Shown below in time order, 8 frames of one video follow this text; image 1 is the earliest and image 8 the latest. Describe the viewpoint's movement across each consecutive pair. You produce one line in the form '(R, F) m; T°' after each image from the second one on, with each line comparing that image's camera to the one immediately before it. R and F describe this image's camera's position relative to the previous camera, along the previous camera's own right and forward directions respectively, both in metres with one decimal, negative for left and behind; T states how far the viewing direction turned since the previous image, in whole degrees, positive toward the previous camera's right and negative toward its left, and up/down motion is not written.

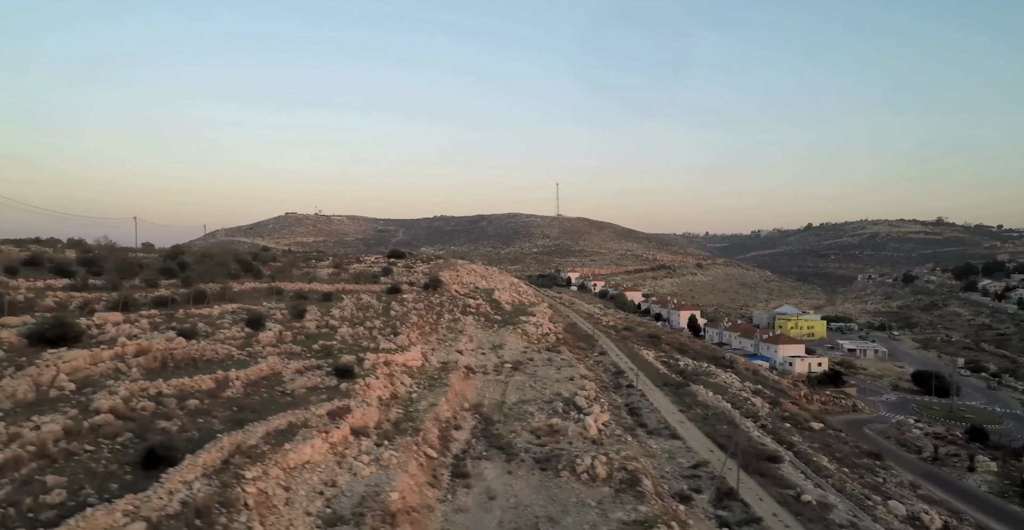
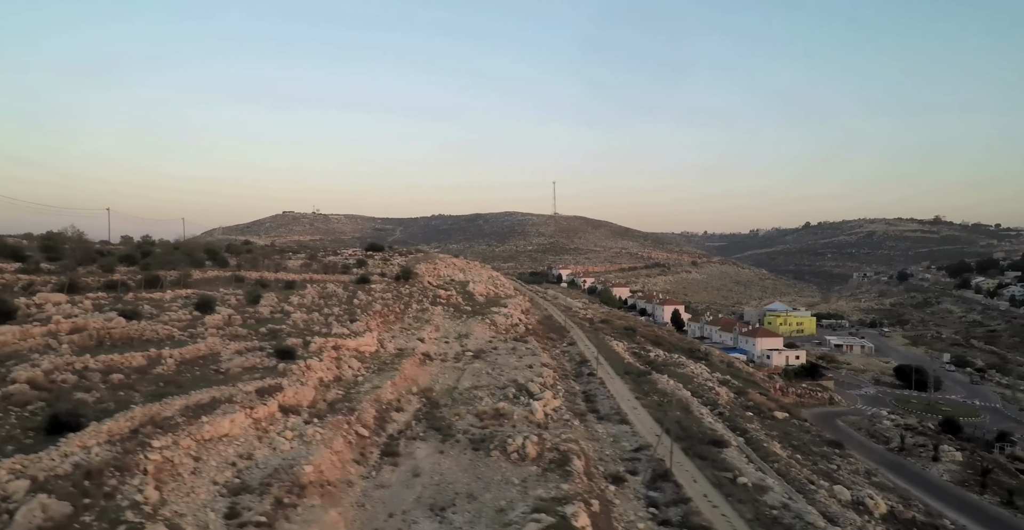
(+1.8, -0.1) m; -1°
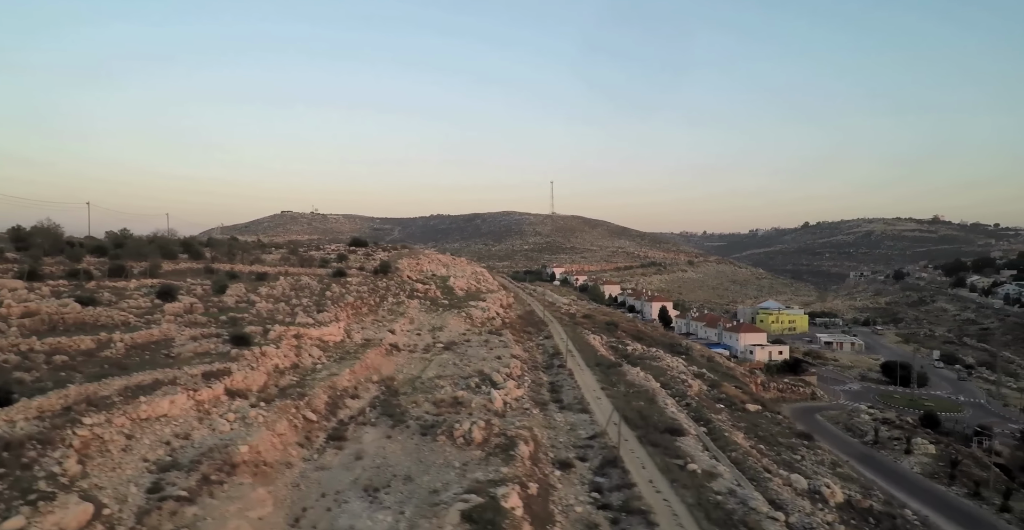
(+1.4, -0.1) m; 0°
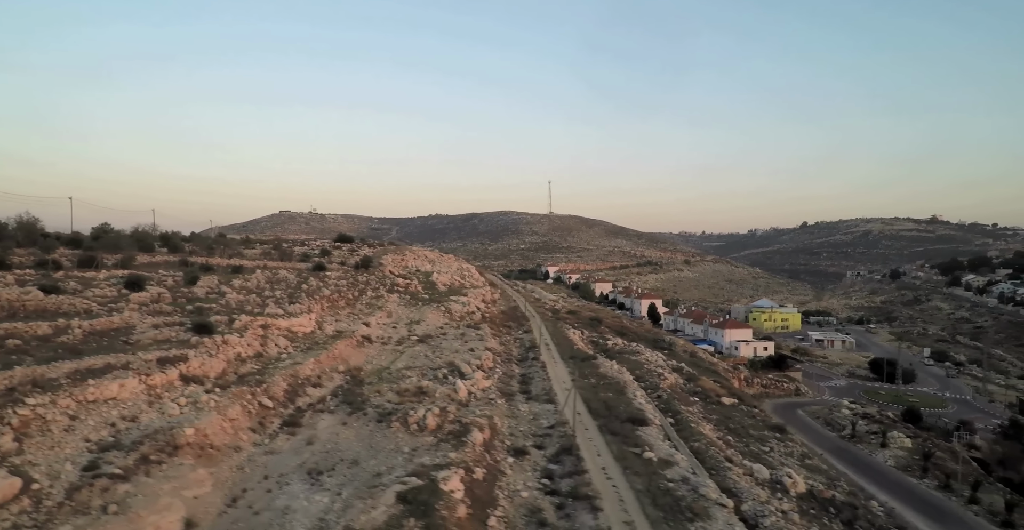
(+1.2, -0.1) m; 0°
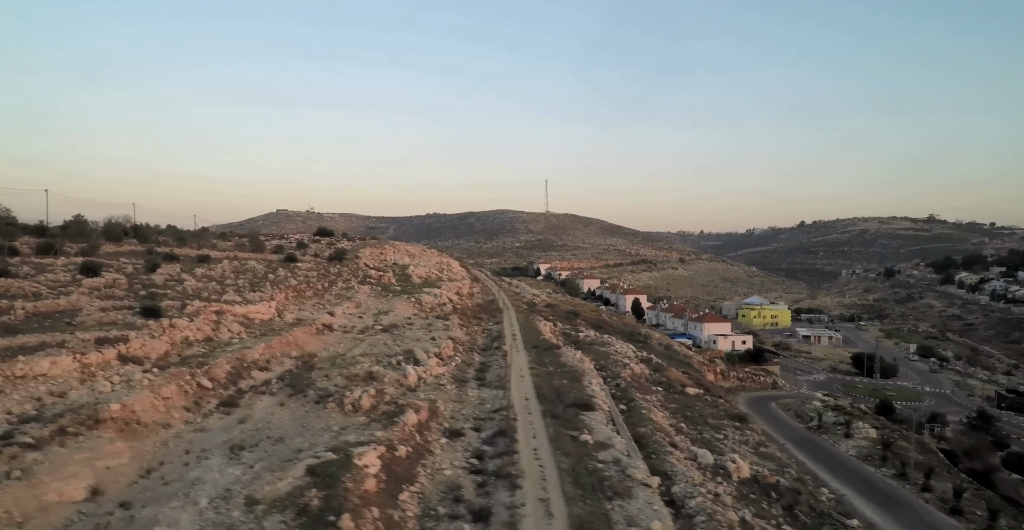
(+1.7, -0.1) m; -1°
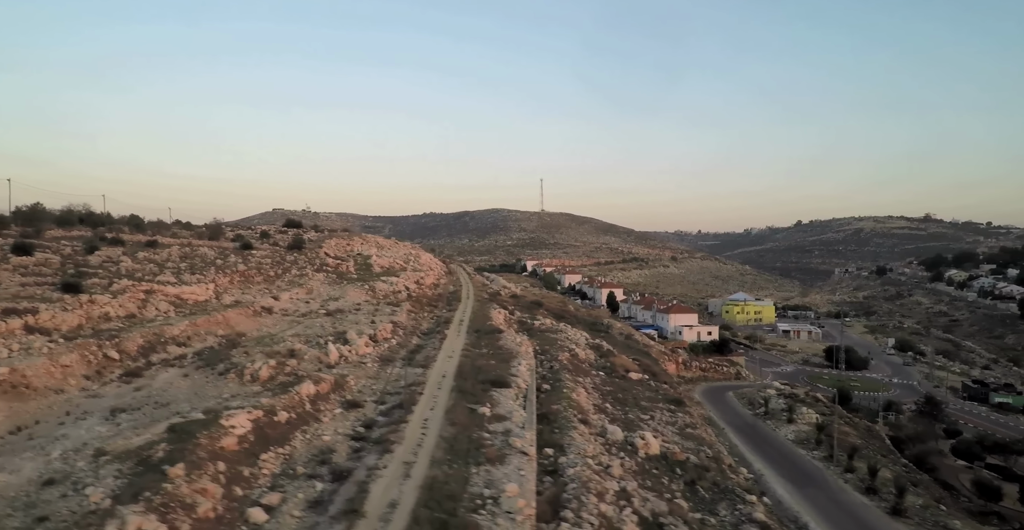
(+2.8, -0.2) m; -1°
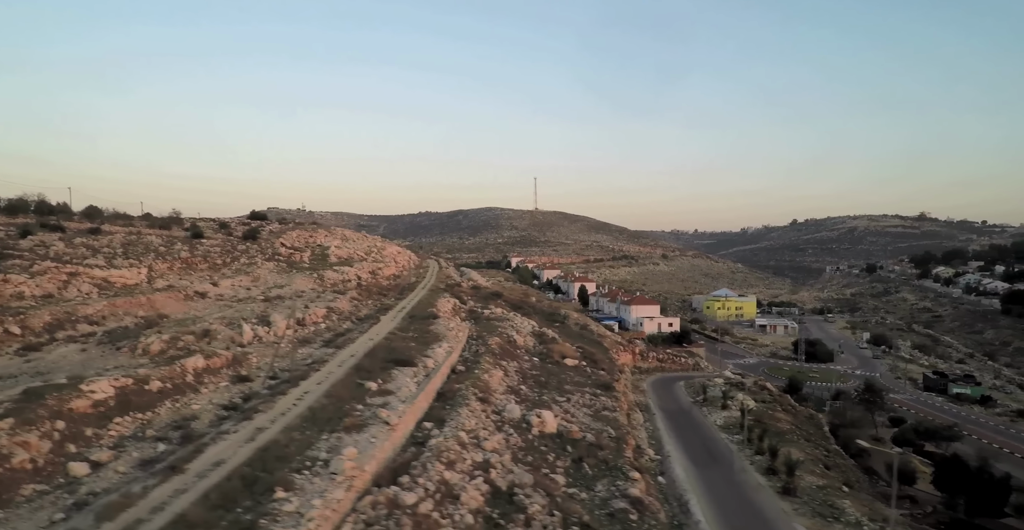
(+3.2, -0.3) m; -1°
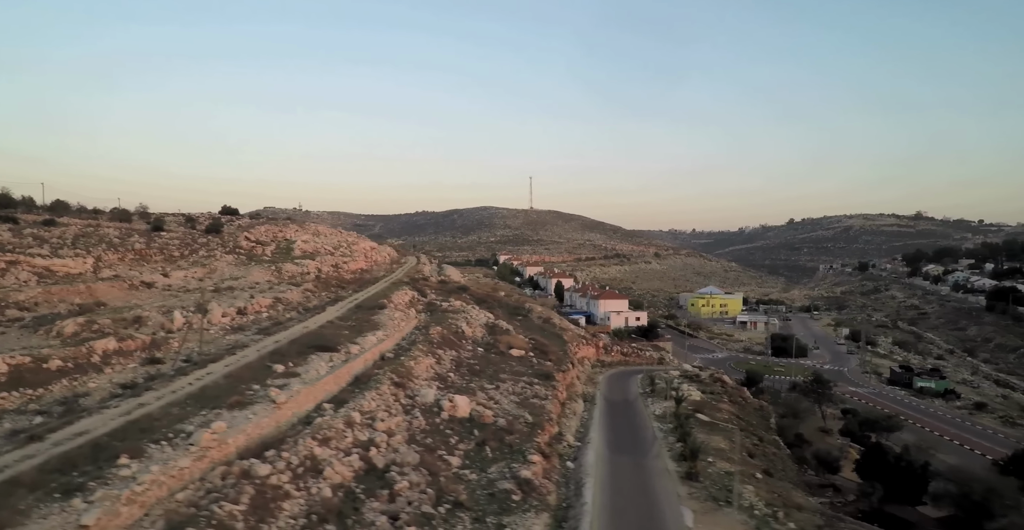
(+2.7, -0.2) m; -1°
